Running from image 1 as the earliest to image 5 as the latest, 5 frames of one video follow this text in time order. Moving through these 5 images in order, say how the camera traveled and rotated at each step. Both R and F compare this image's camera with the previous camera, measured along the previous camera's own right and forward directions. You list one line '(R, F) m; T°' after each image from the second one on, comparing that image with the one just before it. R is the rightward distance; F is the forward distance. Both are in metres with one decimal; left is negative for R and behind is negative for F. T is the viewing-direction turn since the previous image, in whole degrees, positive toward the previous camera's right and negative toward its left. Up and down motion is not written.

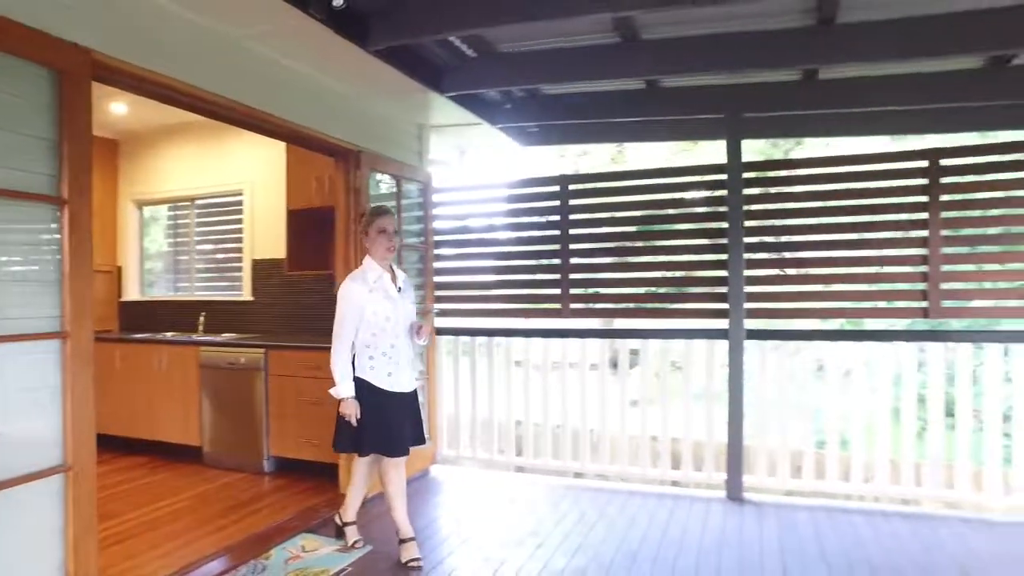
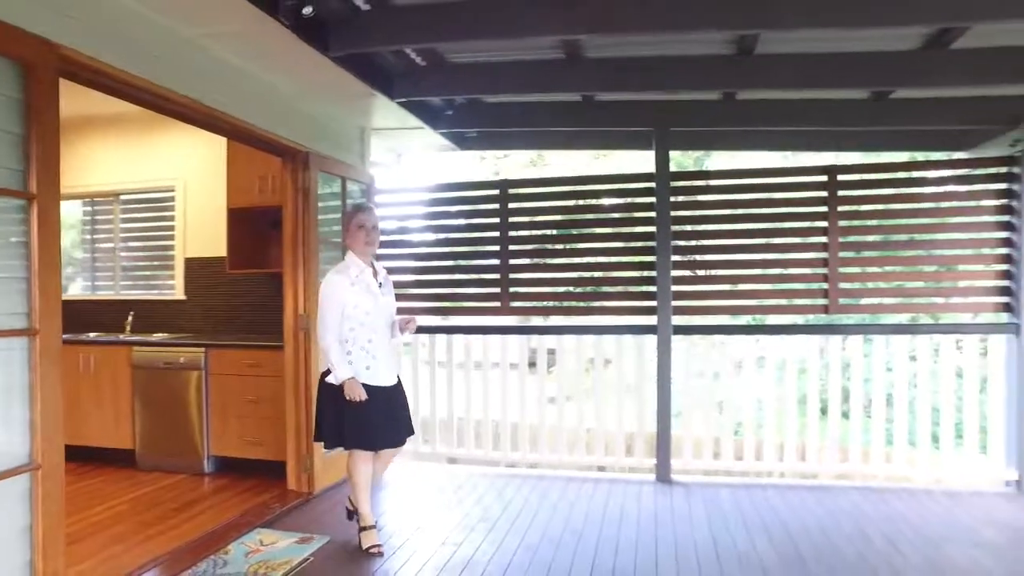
(-0.2, -0.2) m; +8°
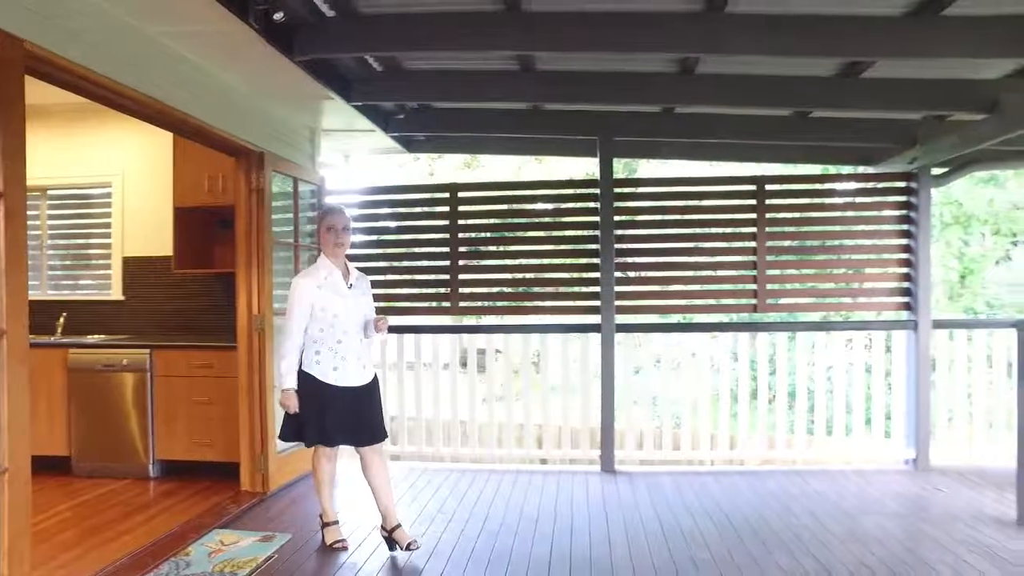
(-0.2, -0.1) m; +7°
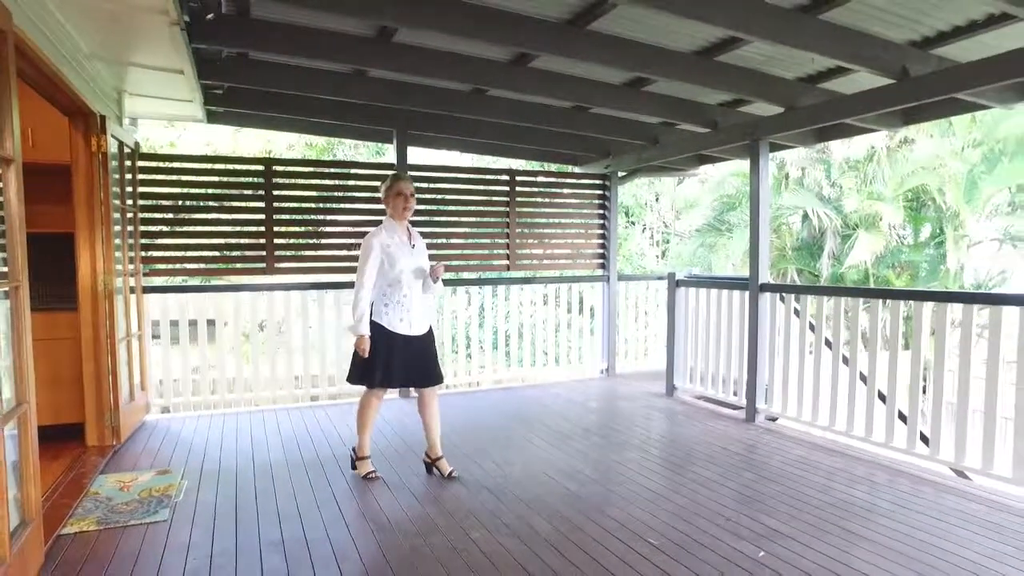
(-1.2, -0.8) m; +29°
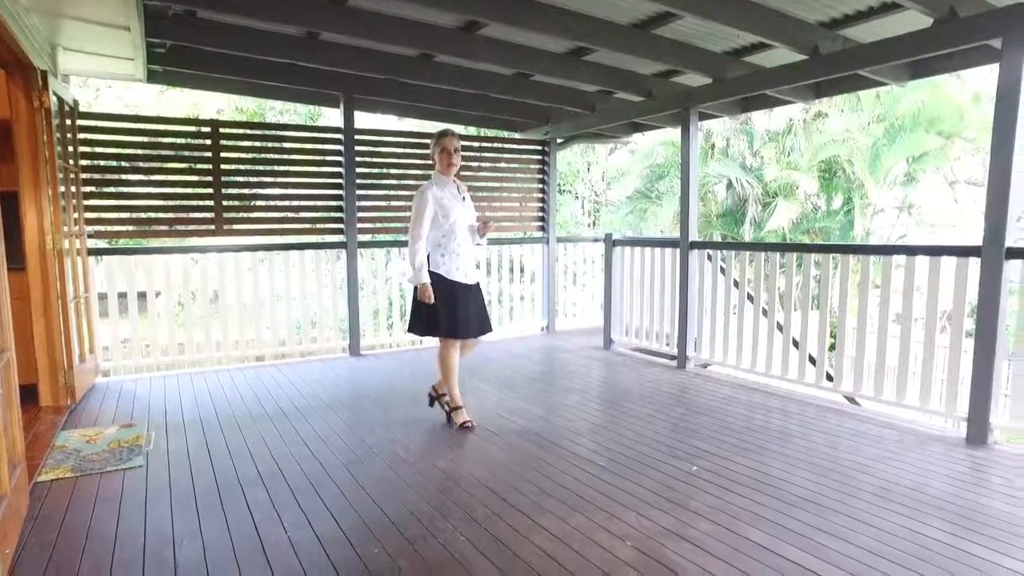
(-0.1, -0.2) m; +6°
